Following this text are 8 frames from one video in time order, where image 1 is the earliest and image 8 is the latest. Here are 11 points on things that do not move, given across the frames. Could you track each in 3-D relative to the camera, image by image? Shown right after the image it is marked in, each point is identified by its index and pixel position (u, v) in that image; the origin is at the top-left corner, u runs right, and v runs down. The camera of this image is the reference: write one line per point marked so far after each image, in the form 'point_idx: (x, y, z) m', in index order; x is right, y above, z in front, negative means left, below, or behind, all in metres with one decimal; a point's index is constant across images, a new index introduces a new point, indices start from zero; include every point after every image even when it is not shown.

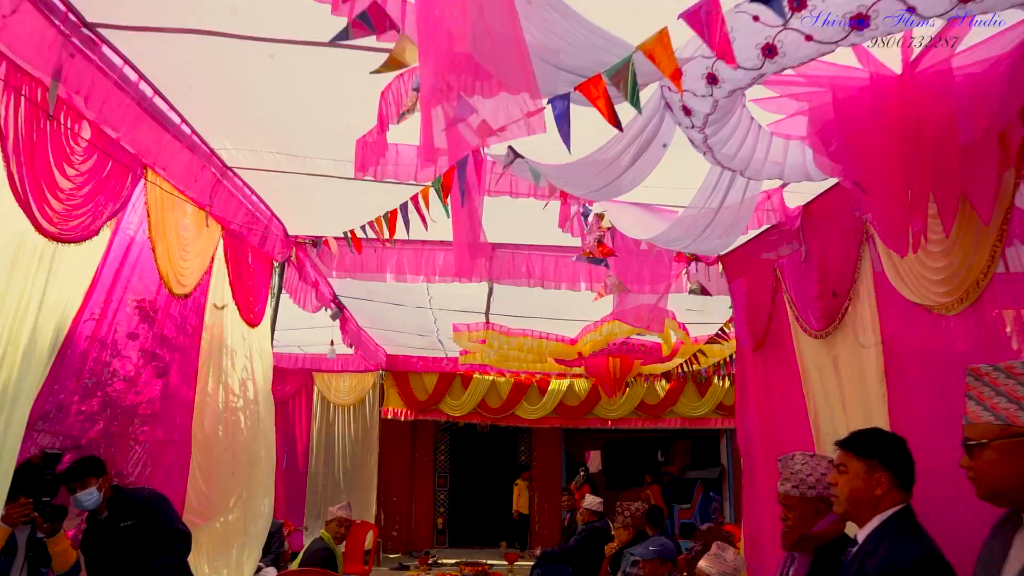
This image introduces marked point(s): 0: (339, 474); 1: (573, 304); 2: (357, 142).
0: (-2.0, -2.2, +9.2) m
1: (+0.4, -0.1, +5.4) m
2: (-0.5, +0.5, +2.7) m
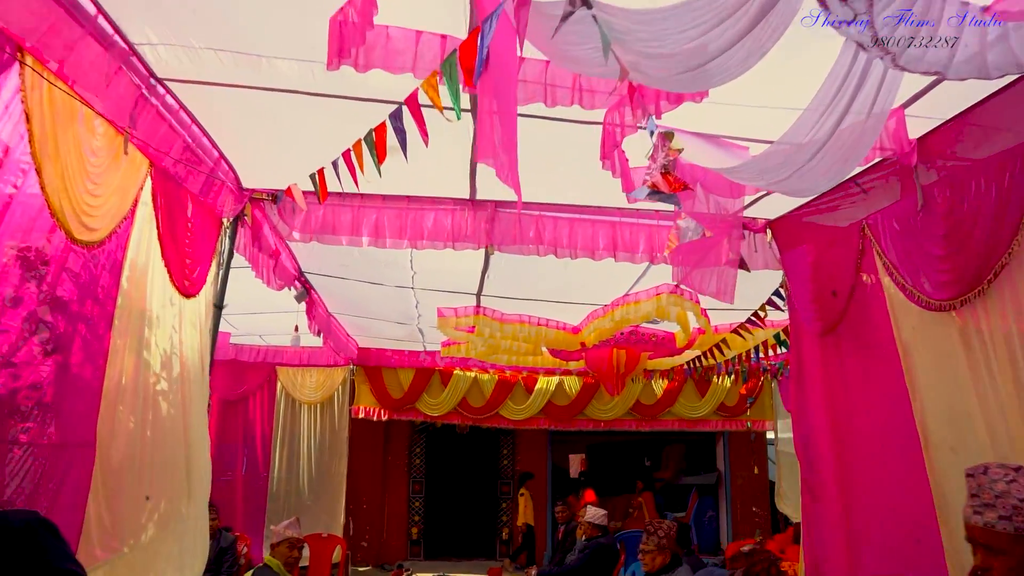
0: (-2.2, -2.1, +8.3) m
1: (+0.4, 0.0, +4.6) m
2: (-0.4, +0.7, +1.8) m
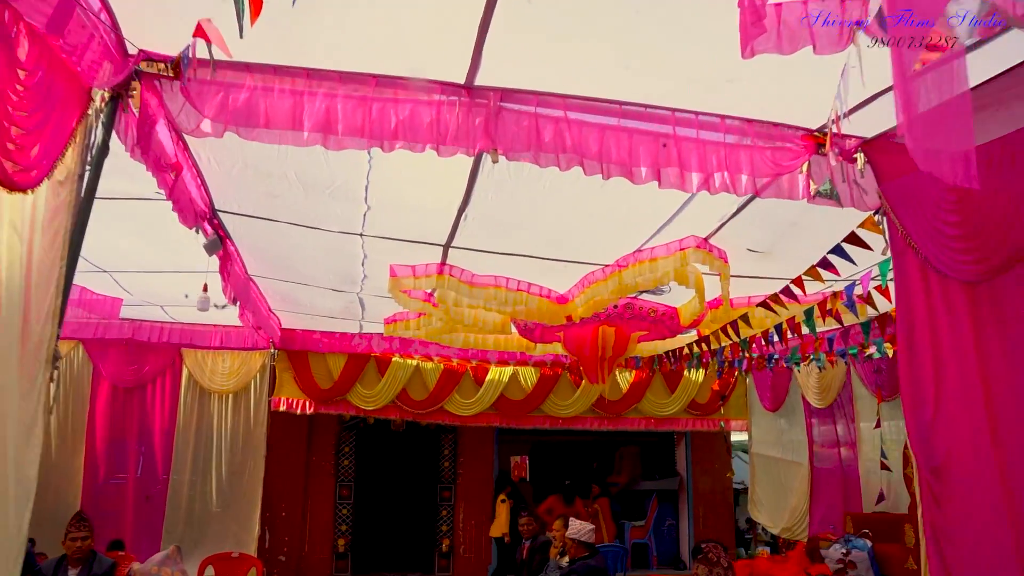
0: (-2.7, -1.8, +6.9) m
1: (+0.4, +0.3, +3.5) m
2: (-0.2, +0.9, +0.7) m
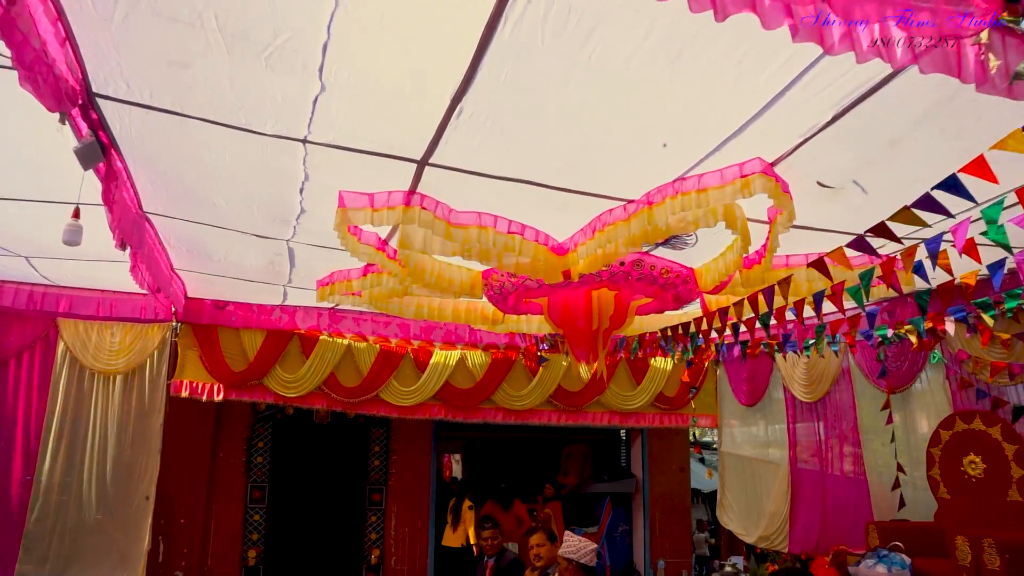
0: (-3.1, -1.4, +5.6) m
1: (+0.4, +0.5, +2.6) m
2: (+0.1, +1.1, -0.3) m
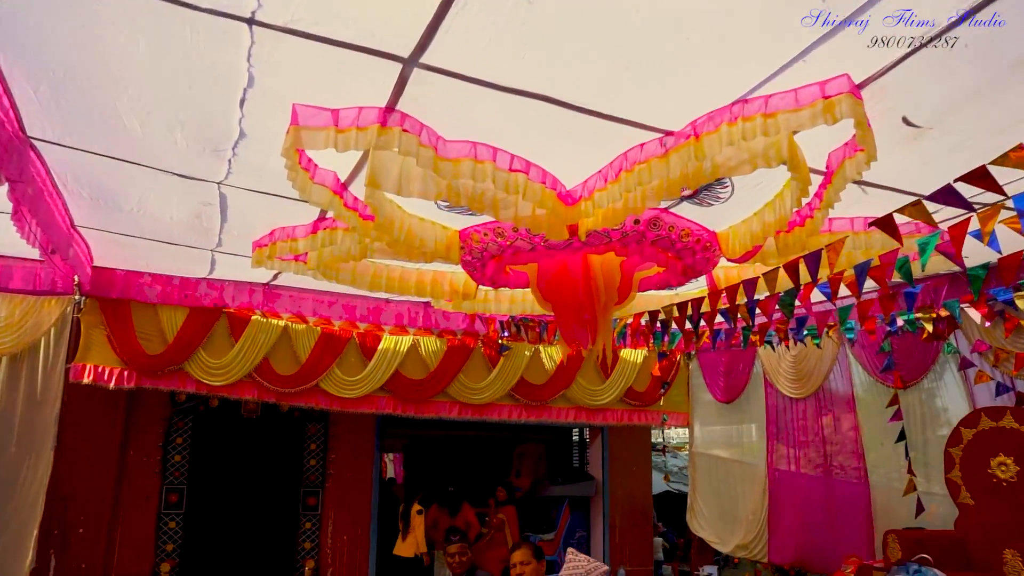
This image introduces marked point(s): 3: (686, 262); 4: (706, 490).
0: (-3.3, -1.2, +4.7) m
1: (+0.4, +0.6, +2.0) m
2: (+0.5, +1.3, -0.9) m
3: (+0.7, +0.1, +3.2) m
4: (+1.6, -1.7, +6.5) m
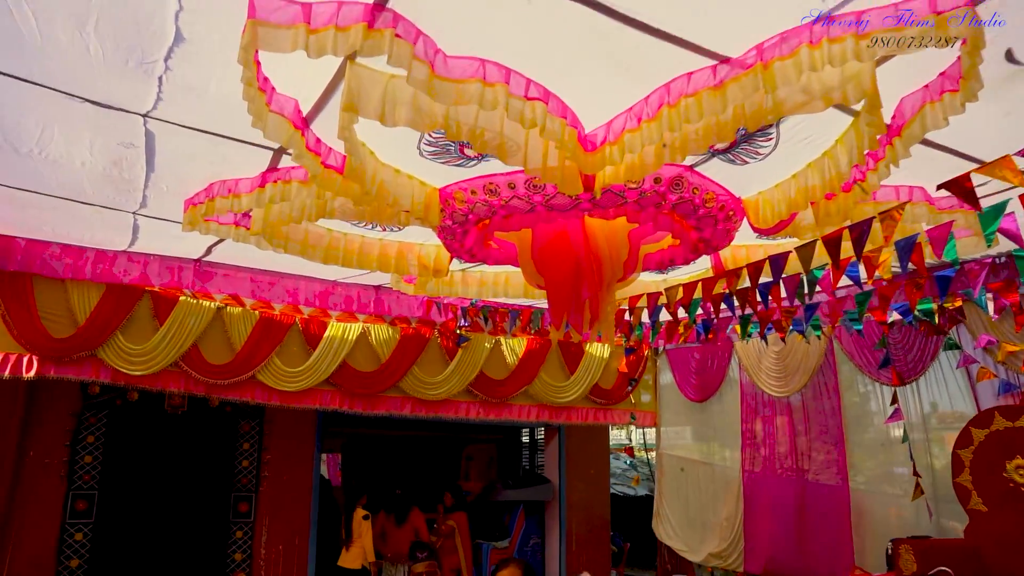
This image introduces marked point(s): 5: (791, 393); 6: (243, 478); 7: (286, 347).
0: (-3.5, -1.0, +3.9) m
1: (+0.5, +0.7, +1.5) m
2: (+0.8, +1.4, -1.4) m
3: (+0.7, +0.2, +2.8) m
4: (+1.3, -1.6, +6.1) m
5: (+1.9, -0.7, +5.2) m
6: (-1.9, -1.4, +5.6) m
7: (-1.4, -0.4, +4.9) m
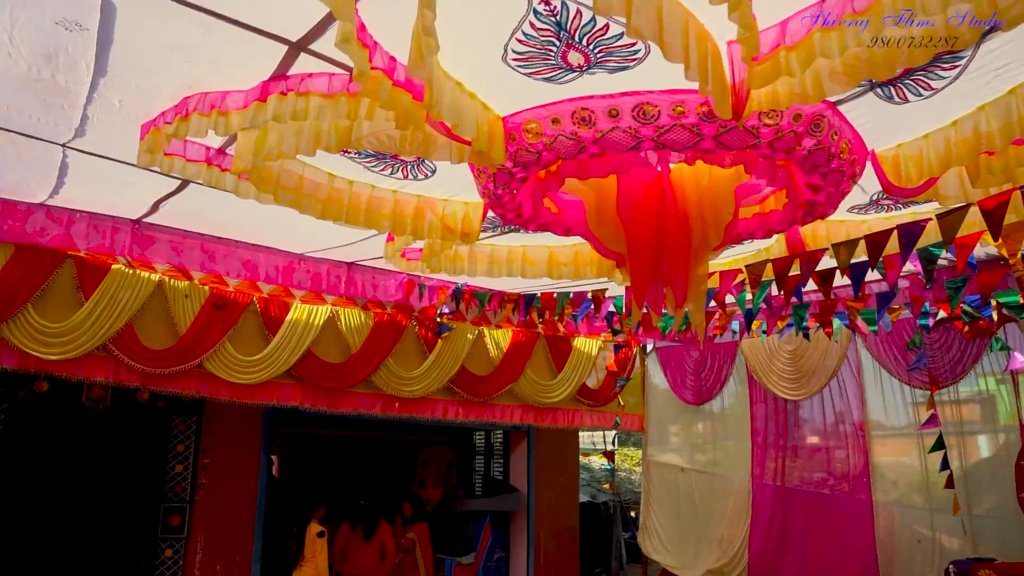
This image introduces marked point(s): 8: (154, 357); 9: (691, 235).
0: (-3.4, -0.8, +2.9) m
1: (+0.9, +0.8, +0.9) m
2: (+1.5, +1.4, -1.9) m
3: (+0.9, +0.3, +2.2) m
4: (+1.1, -1.6, +5.6) m
5: (+1.8, -0.7, +4.7) m
6: (-2.0, -1.2, +4.7) m
7: (-1.5, -0.2, +4.2) m
8: (-1.8, -0.3, +3.8) m
9: (+0.5, +0.1, +2.2) m
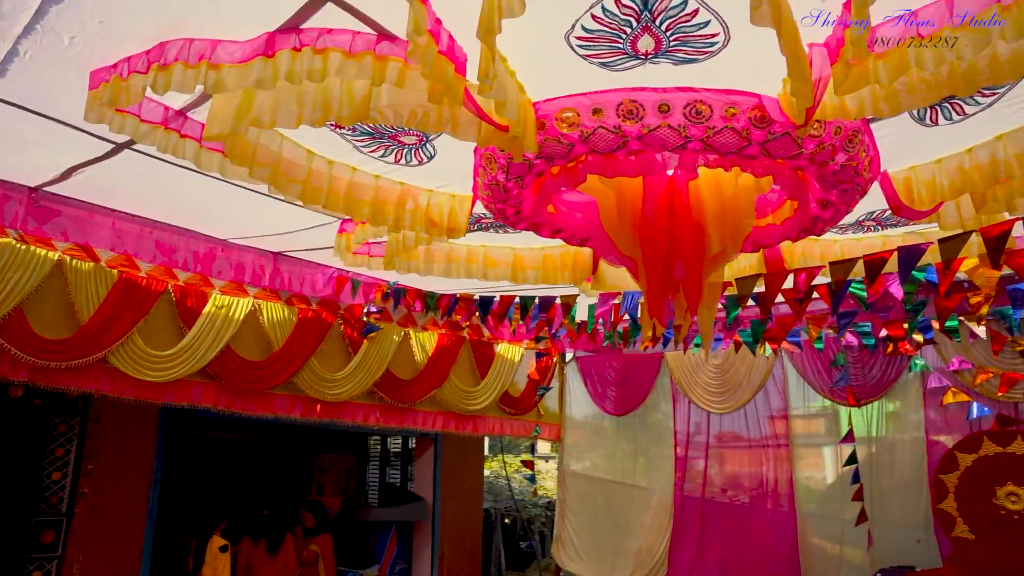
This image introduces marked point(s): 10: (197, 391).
0: (-3.5, -0.7, +2.1) m
1: (+1.2, +0.7, +0.9) m
2: (+2.3, +1.4, -1.7) m
3: (+0.9, +0.2, +2.2) m
4: (+0.4, -1.6, +5.5) m
5: (+1.3, -0.7, +4.8) m
6: (-2.5, -1.1, +4.1) m
7: (-1.7, -0.2, +3.7) m
8: (-2.0, -0.2, +3.3) m
9: (+0.6, +0.1, +2.1) m
10: (-1.6, -0.5, +3.9) m
